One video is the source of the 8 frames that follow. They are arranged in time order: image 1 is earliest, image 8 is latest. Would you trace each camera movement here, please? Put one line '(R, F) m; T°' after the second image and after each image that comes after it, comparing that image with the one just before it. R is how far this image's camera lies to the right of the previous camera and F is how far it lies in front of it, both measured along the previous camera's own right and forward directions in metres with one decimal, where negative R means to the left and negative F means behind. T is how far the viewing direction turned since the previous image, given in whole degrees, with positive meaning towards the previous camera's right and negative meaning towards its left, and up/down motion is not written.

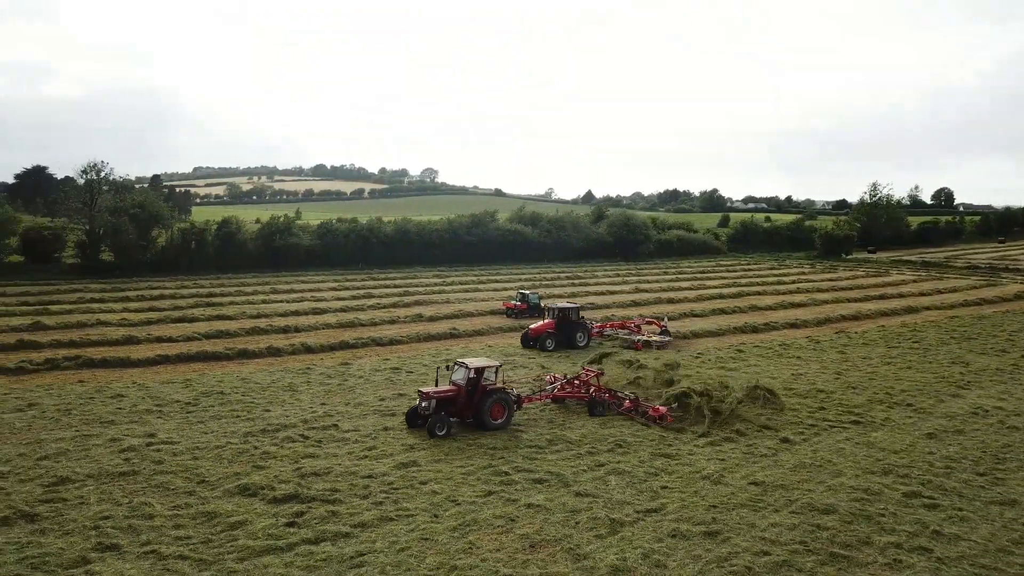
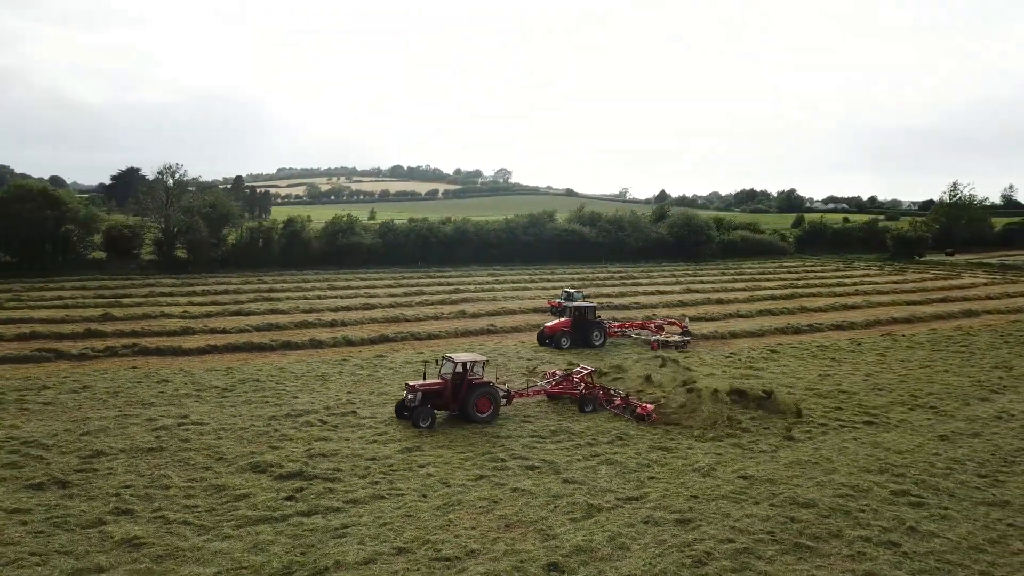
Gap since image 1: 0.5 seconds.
(+1.1, -0.5) m; -5°
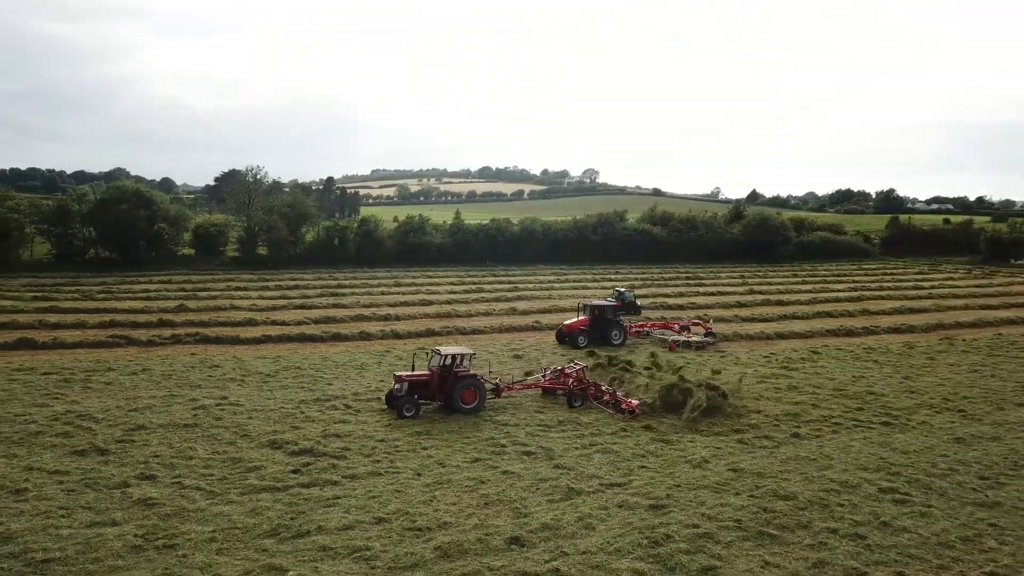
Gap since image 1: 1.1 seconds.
(+1.3, -0.5) m; -6°
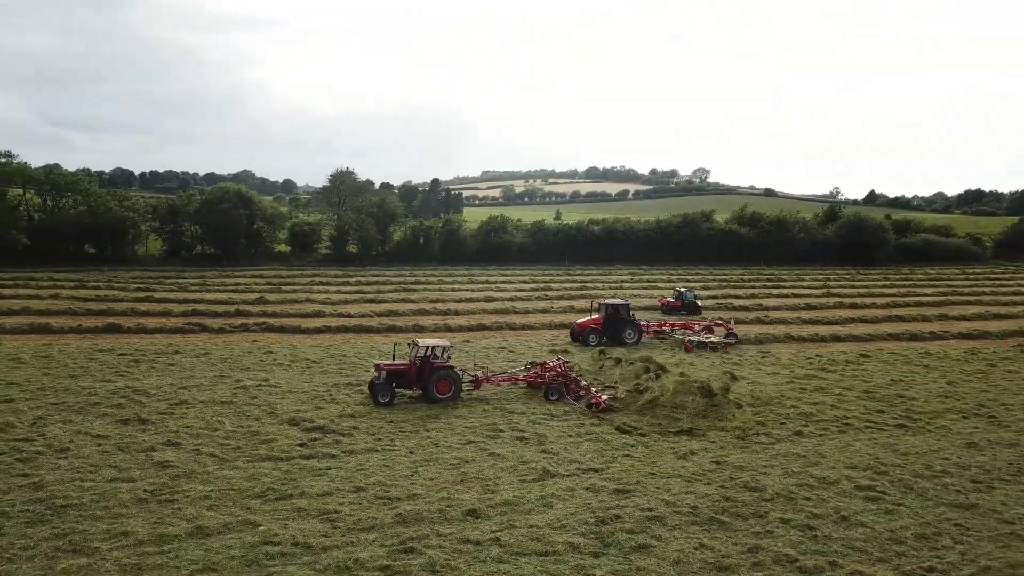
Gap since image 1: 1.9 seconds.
(+1.7, -0.6) m; -8°
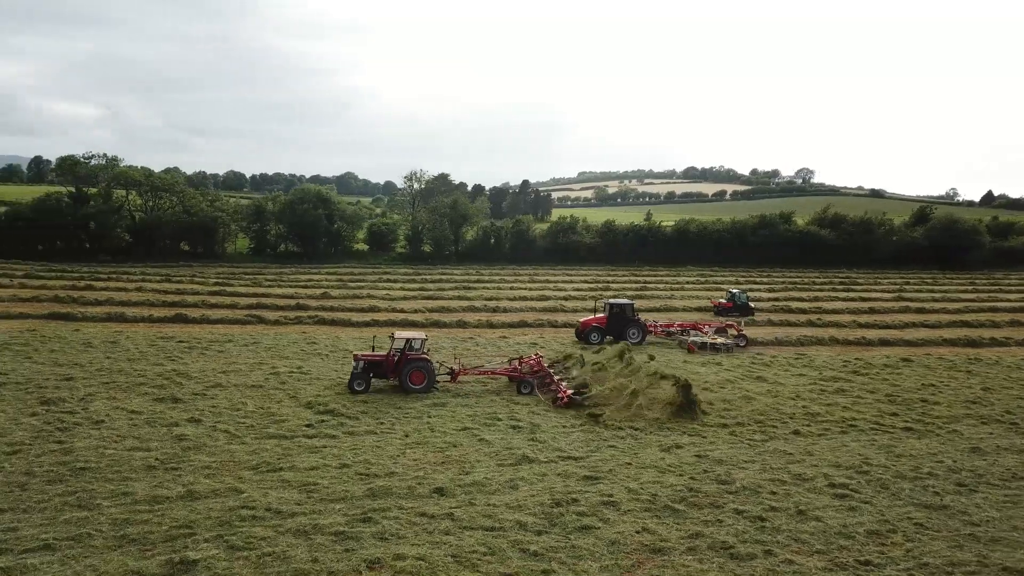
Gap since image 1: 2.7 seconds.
(+1.6, -0.5) m; -7°
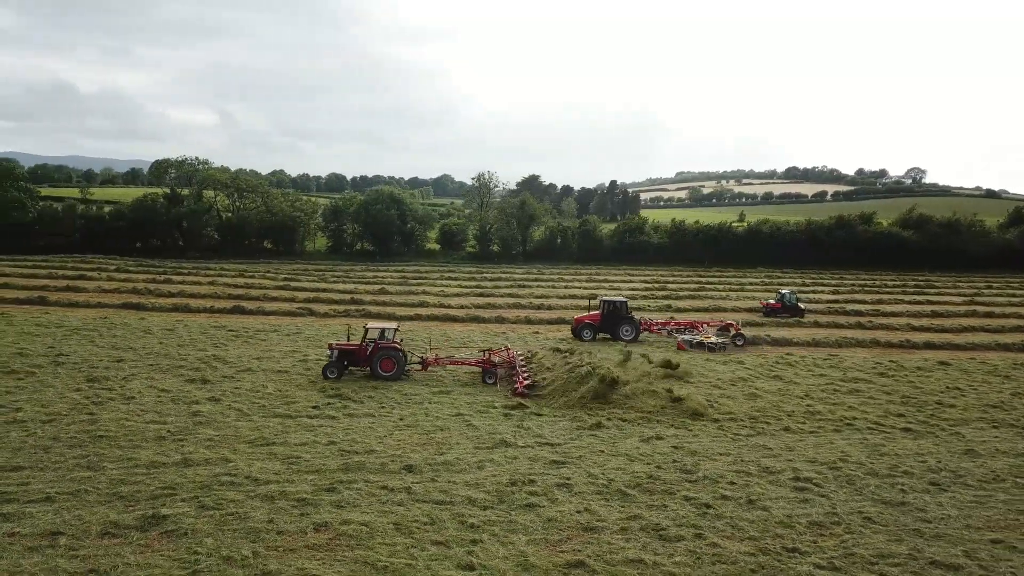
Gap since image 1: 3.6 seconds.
(+1.7, -0.5) m; -7°
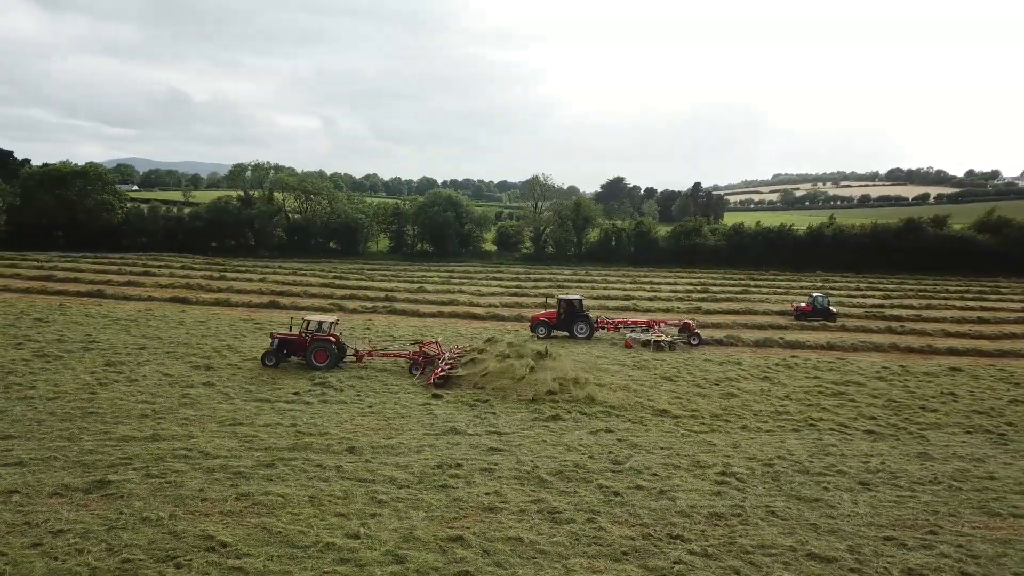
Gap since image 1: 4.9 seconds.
(+2.1, -0.4) m; -6°
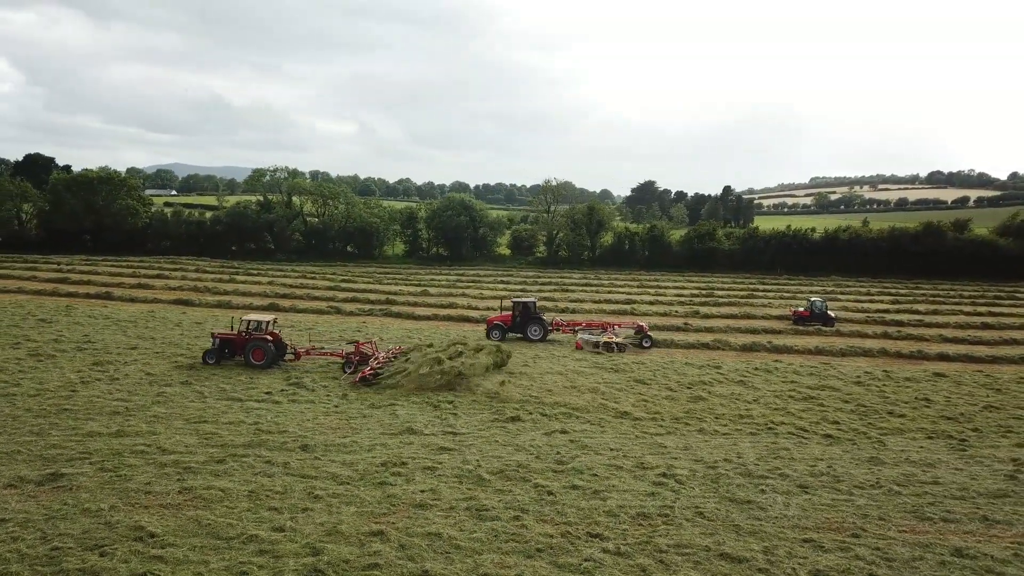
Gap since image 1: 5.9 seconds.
(+1.2, -0.2) m; -2°
